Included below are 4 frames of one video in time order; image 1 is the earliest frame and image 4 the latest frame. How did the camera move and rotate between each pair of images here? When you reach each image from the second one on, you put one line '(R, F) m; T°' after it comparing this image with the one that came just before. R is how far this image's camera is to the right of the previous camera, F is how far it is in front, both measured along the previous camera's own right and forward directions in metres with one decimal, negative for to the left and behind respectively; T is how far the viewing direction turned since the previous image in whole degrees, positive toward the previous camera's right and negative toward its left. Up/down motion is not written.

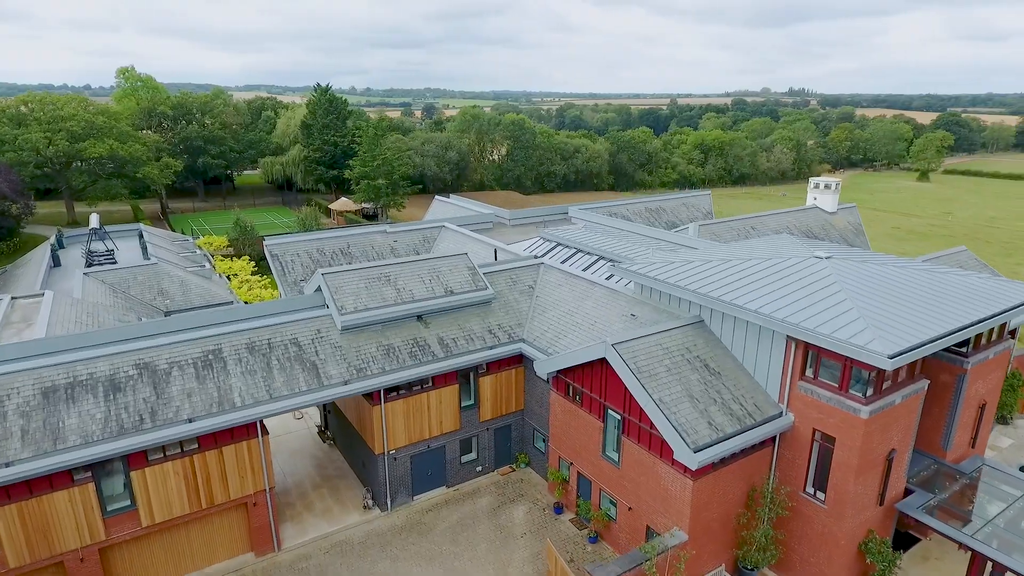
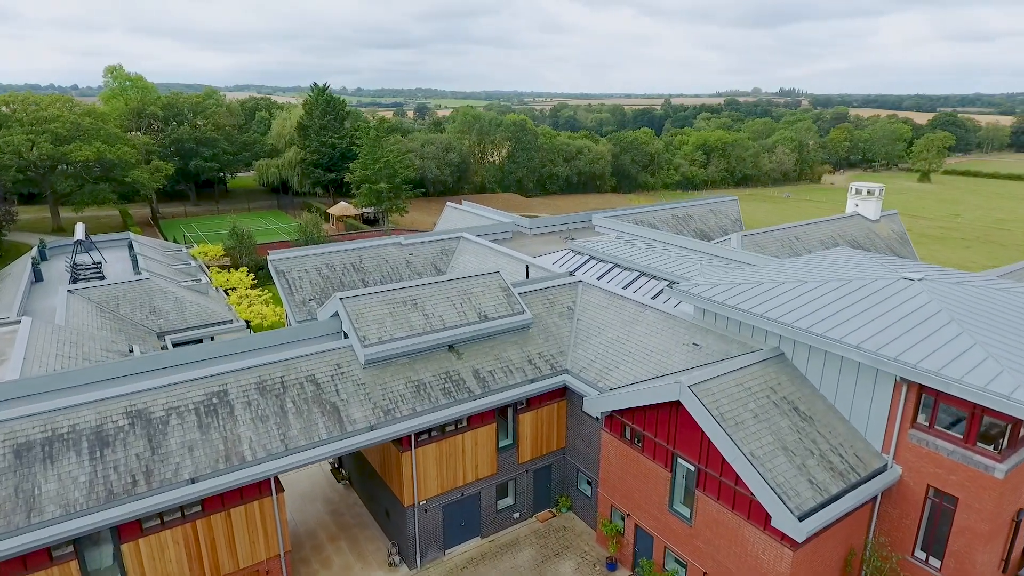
(-1.3, +2.1) m; +1°
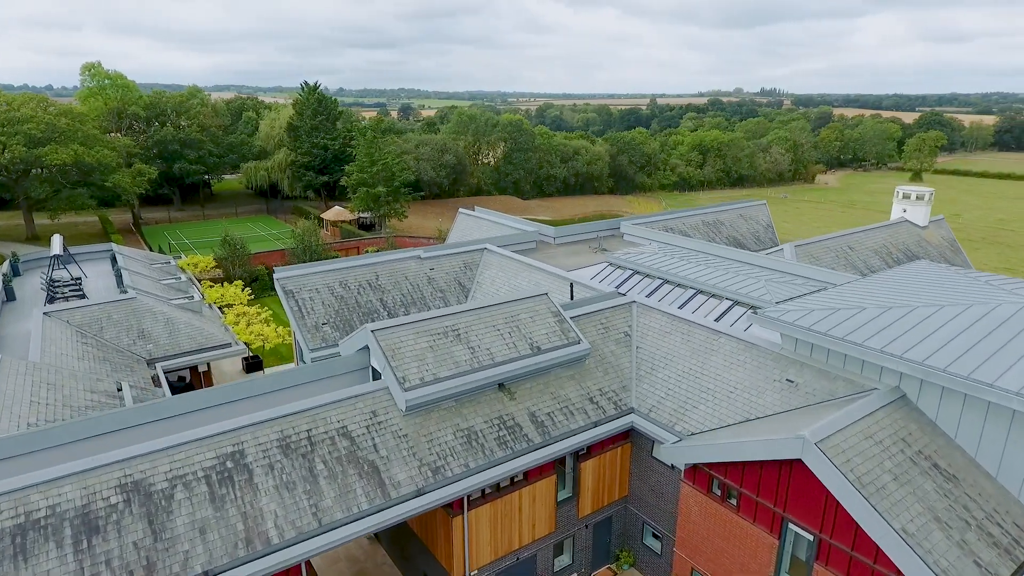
(-1.6, +2.3) m; +1°
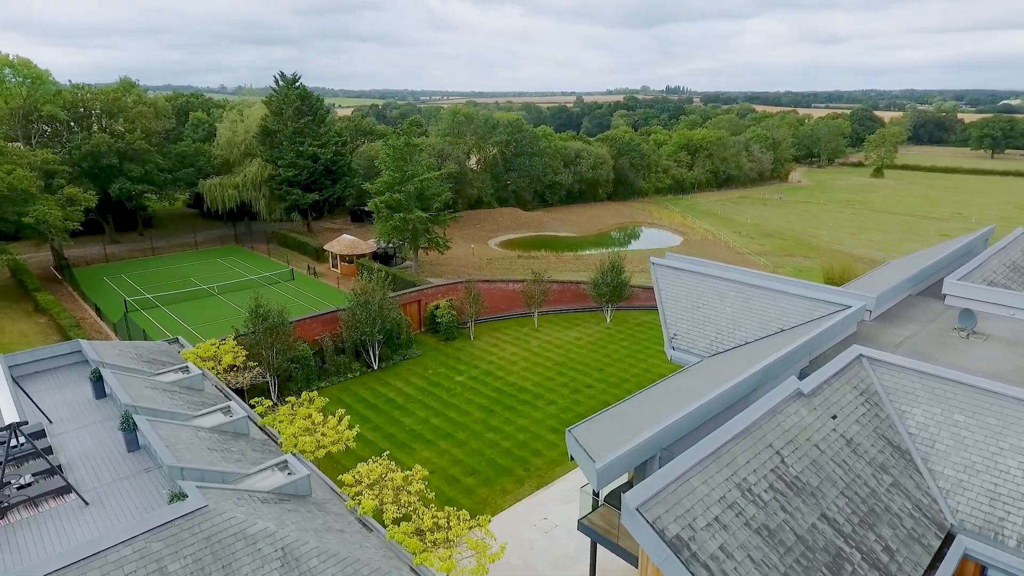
(-9.7, +11.3) m; +8°
